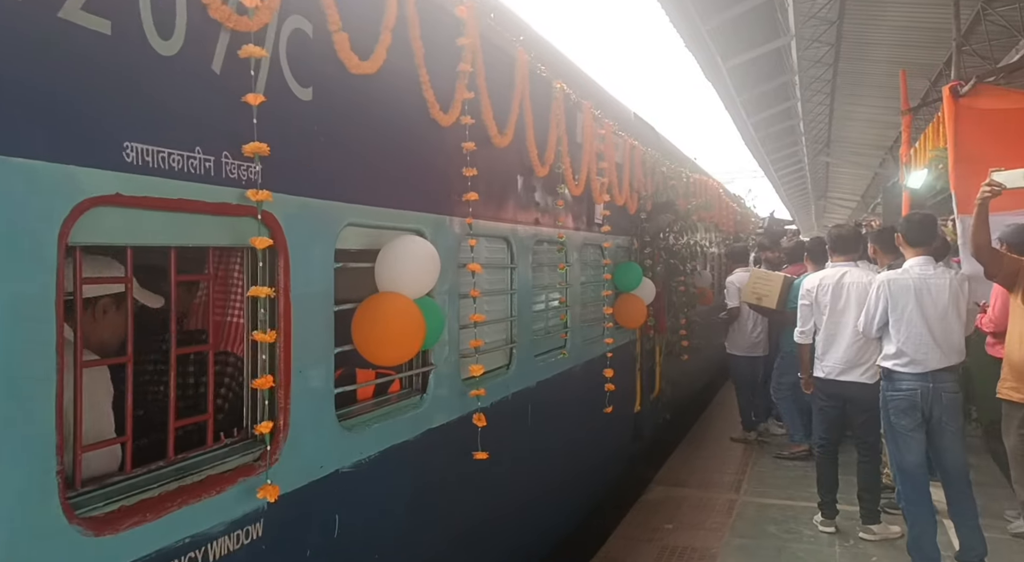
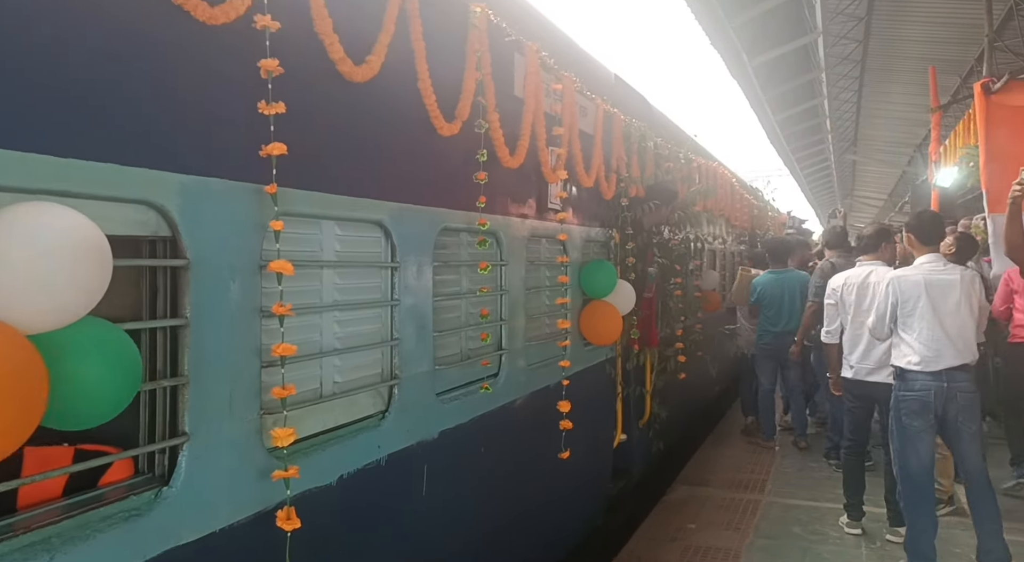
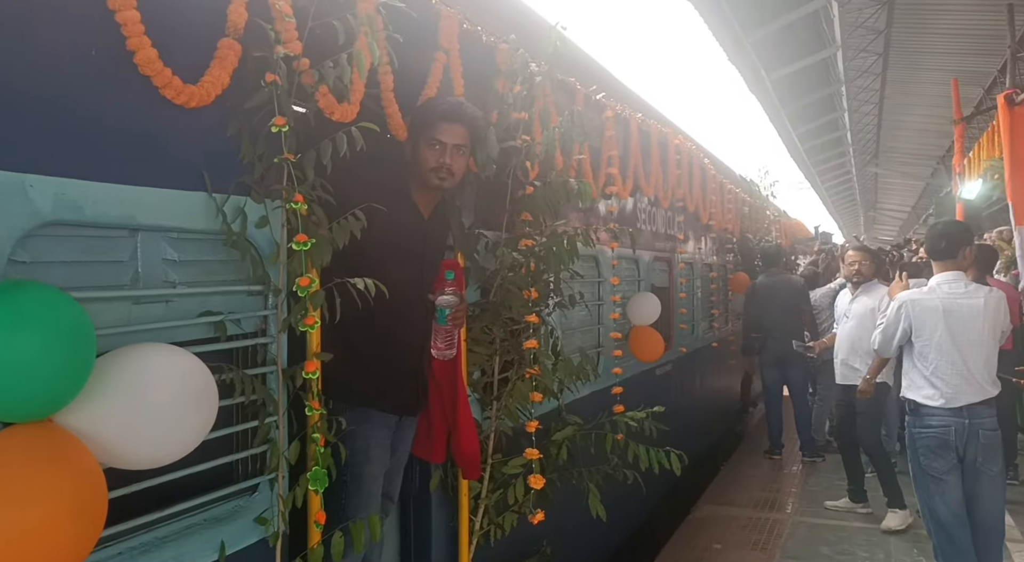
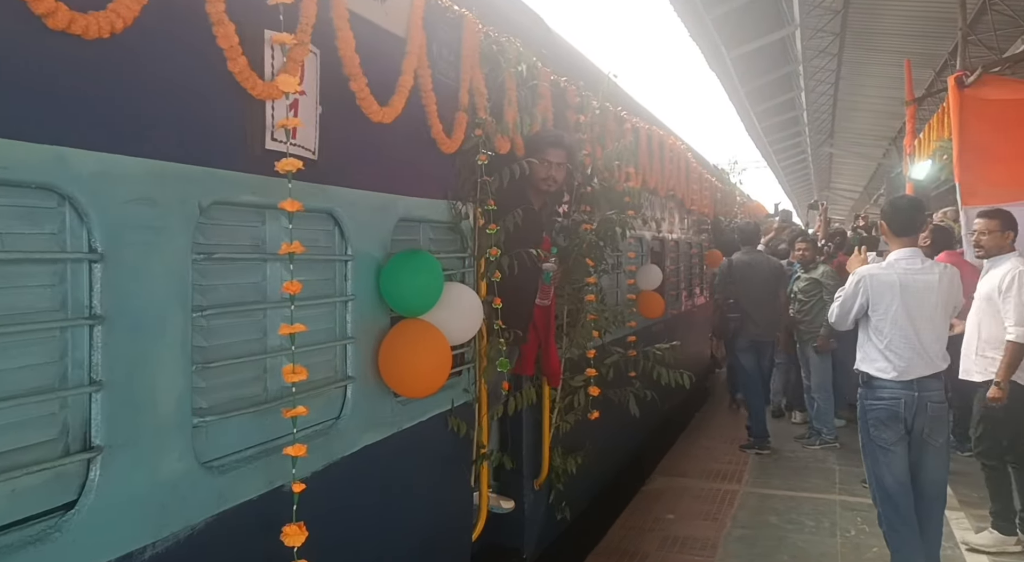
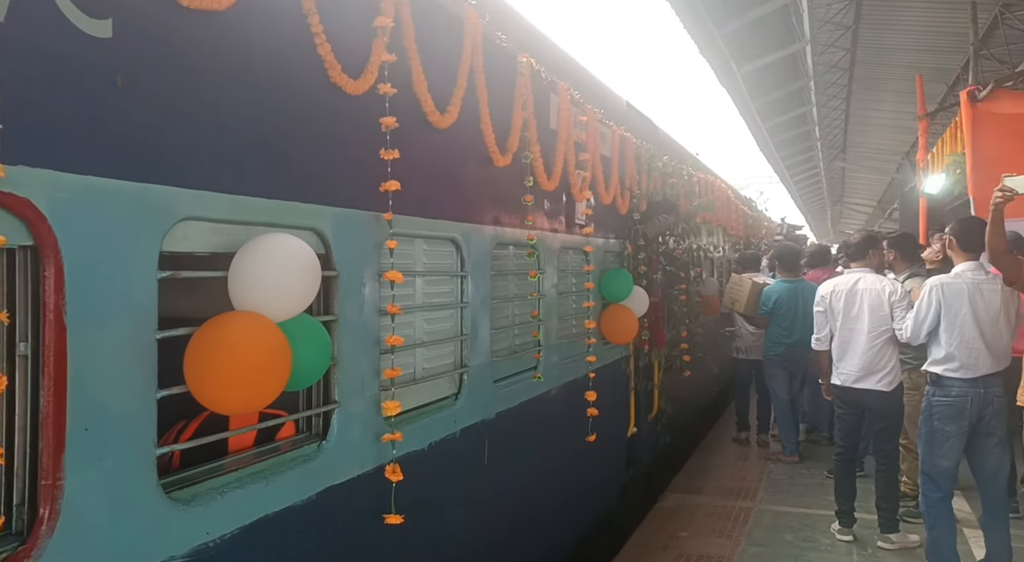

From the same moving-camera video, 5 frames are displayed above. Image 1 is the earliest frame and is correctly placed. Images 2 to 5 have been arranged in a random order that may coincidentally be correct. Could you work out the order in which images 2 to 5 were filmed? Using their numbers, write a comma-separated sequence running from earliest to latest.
5, 2, 4, 3
